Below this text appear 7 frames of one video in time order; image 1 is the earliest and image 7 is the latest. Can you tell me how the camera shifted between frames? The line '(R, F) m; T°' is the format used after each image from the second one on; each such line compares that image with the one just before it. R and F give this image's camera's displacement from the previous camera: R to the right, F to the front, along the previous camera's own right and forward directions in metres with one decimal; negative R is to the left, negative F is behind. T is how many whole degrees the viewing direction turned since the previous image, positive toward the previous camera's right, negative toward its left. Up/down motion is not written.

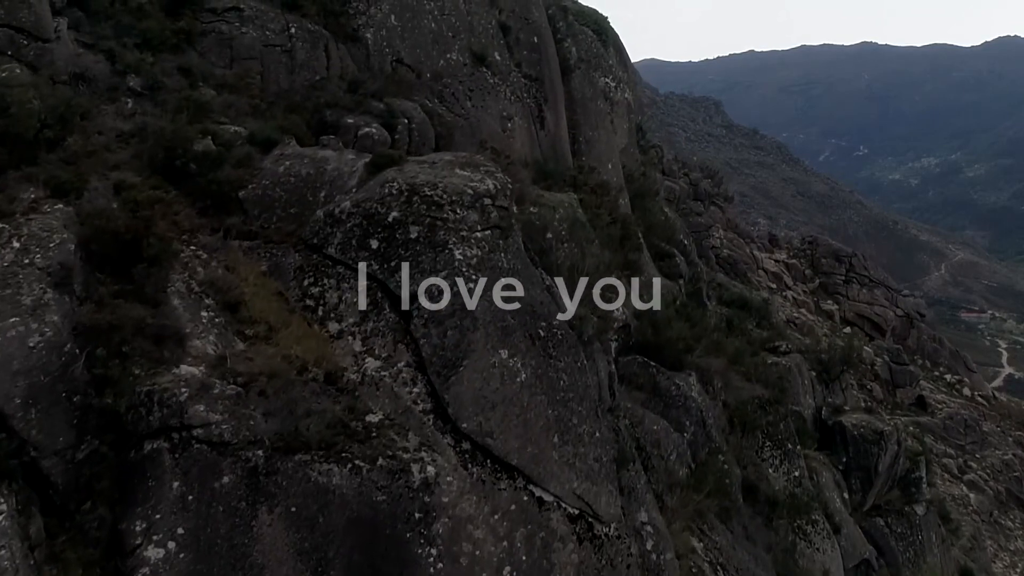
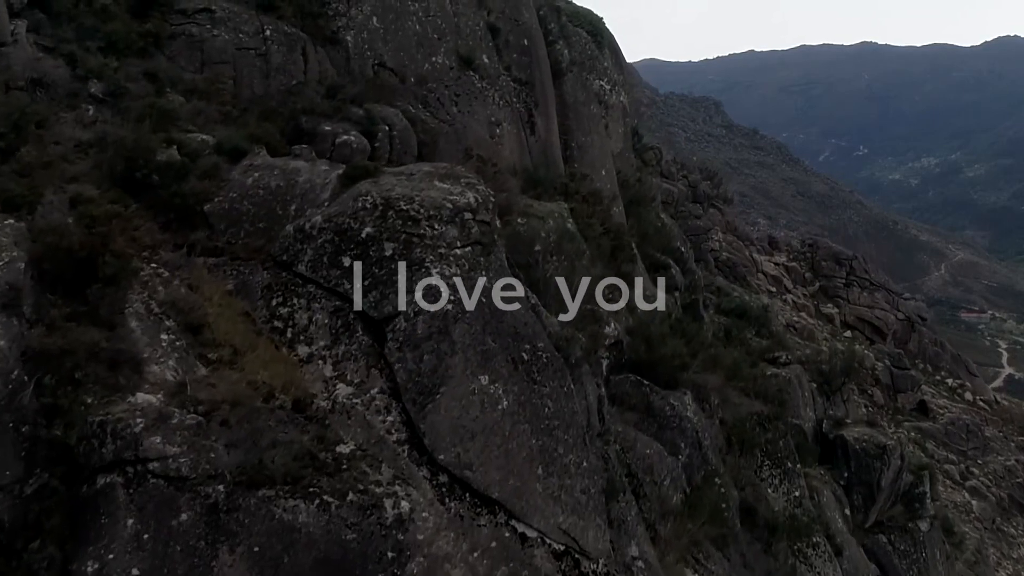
(+0.1, +0.4) m; 0°
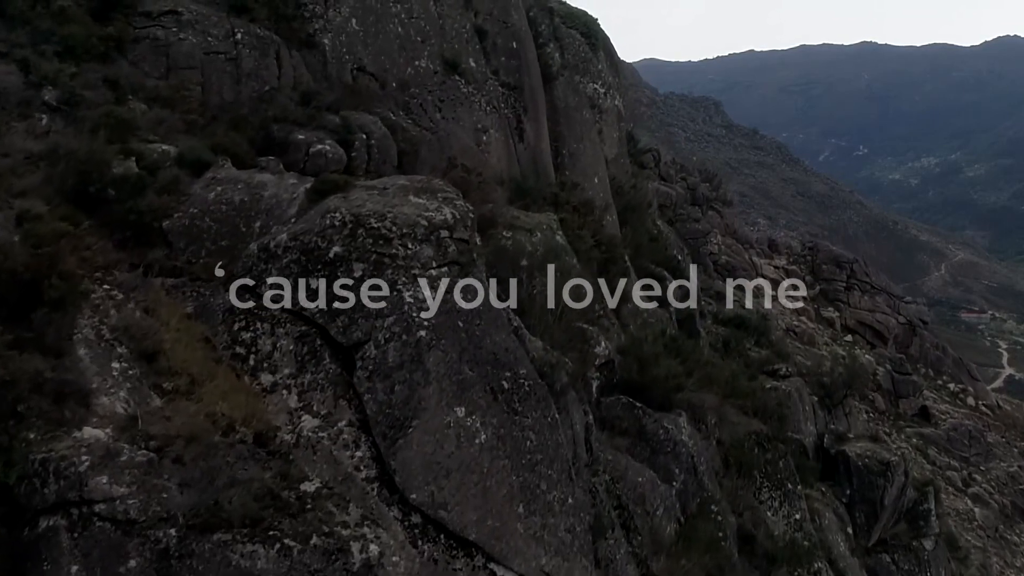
(+0.1, +0.4) m; 0°
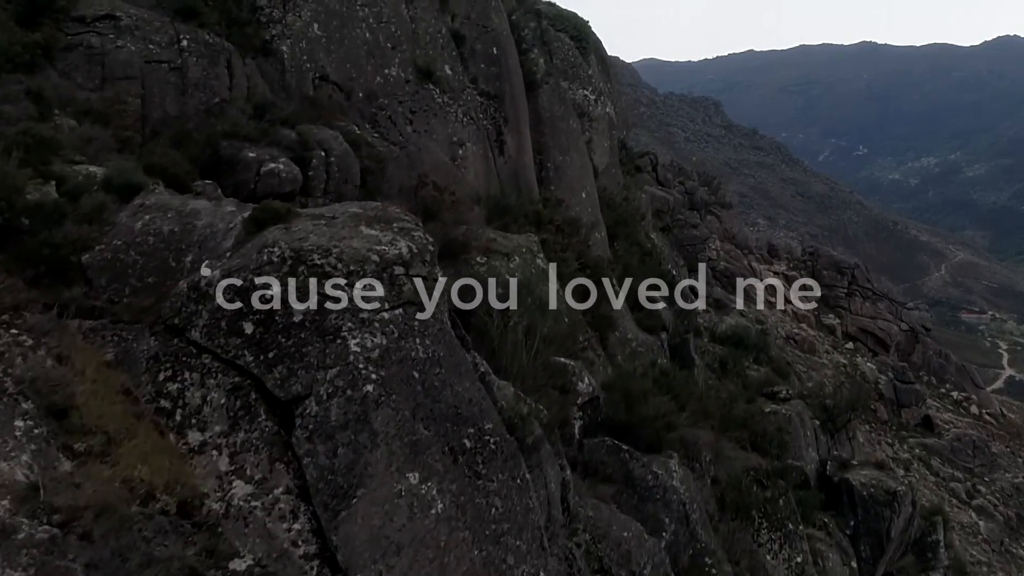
(+0.2, +0.7) m; 0°
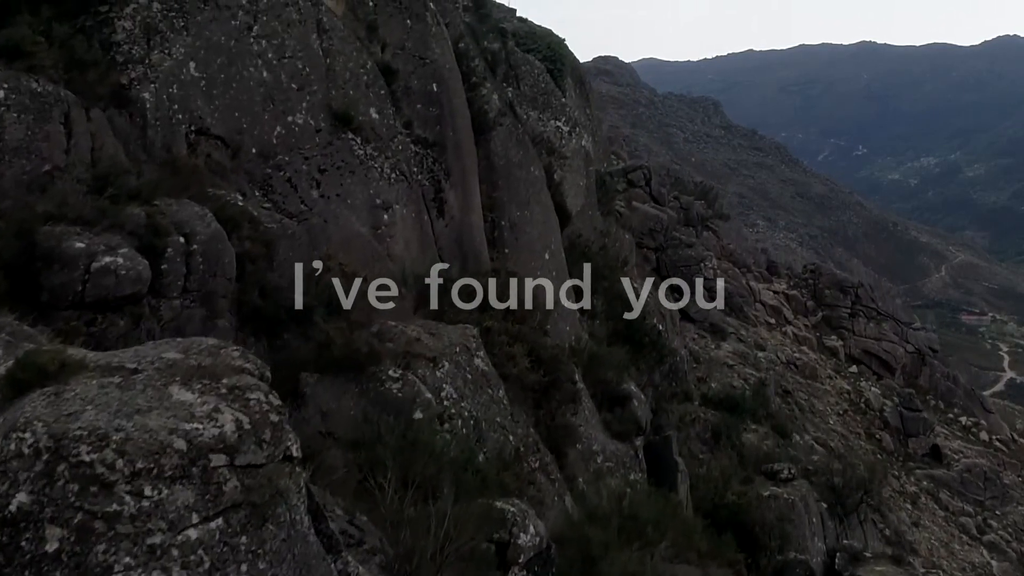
(+0.5, +1.8) m; 0°
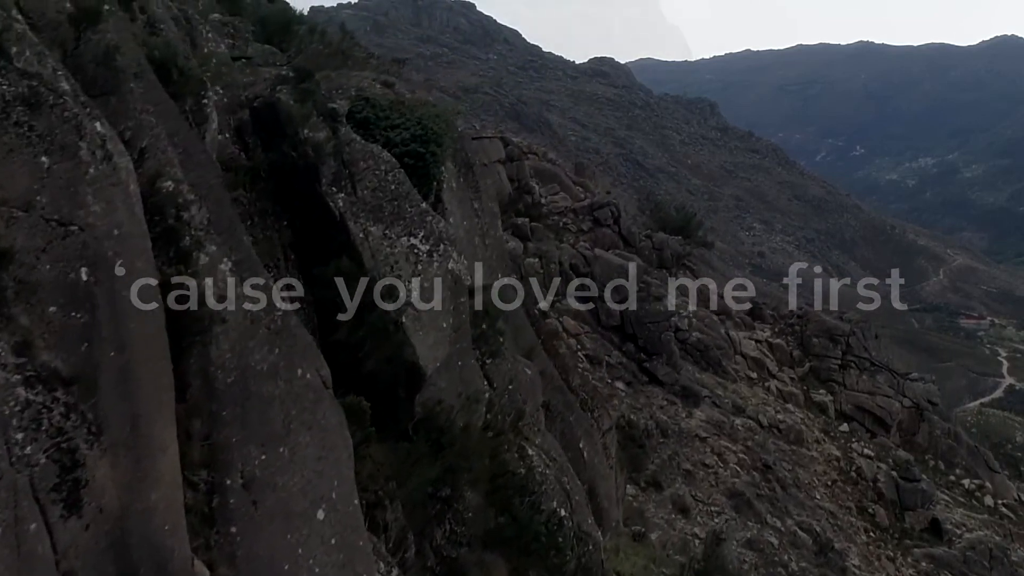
(+1.4, +3.4) m; 0°
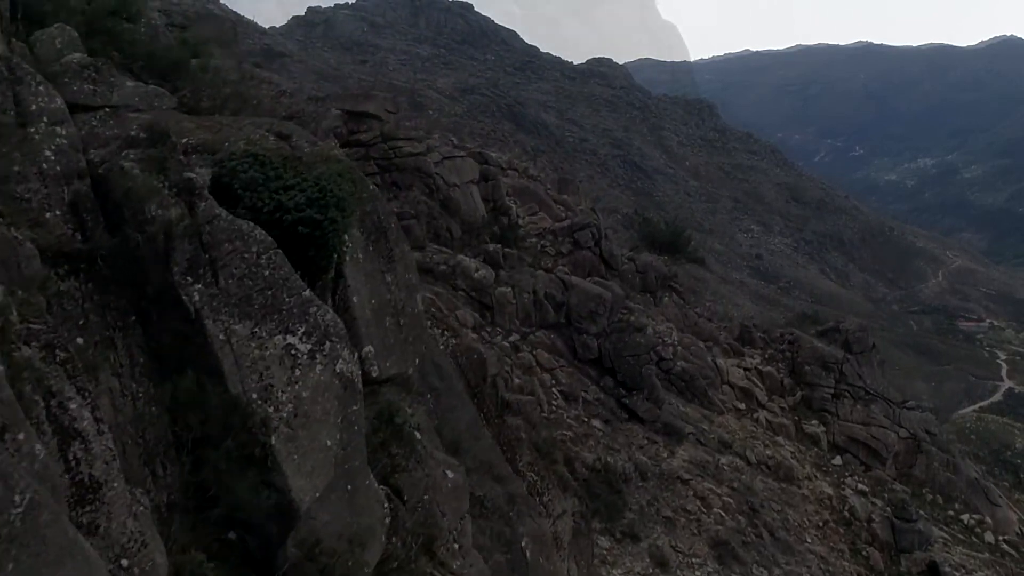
(+0.7, +1.5) m; 0°
